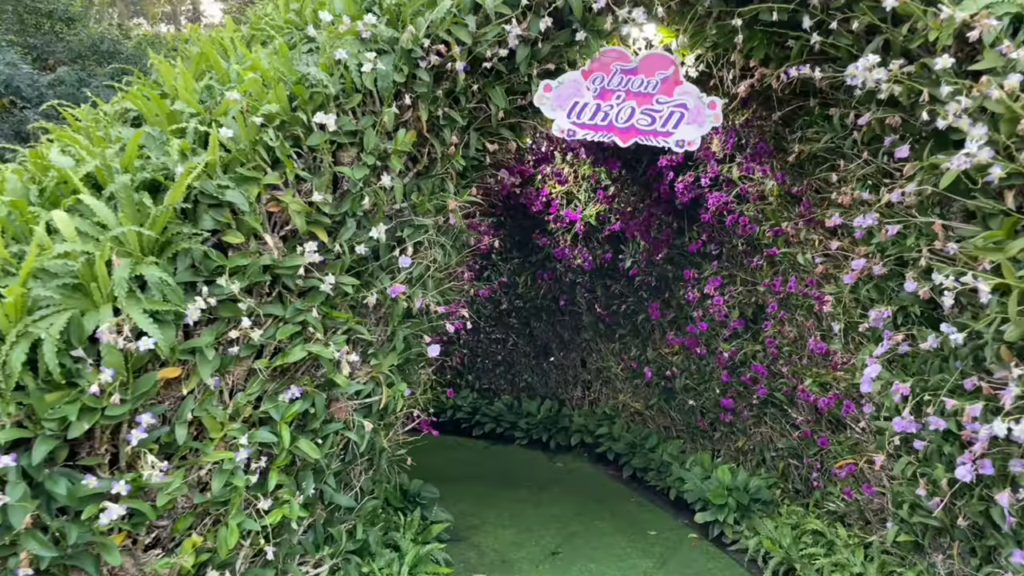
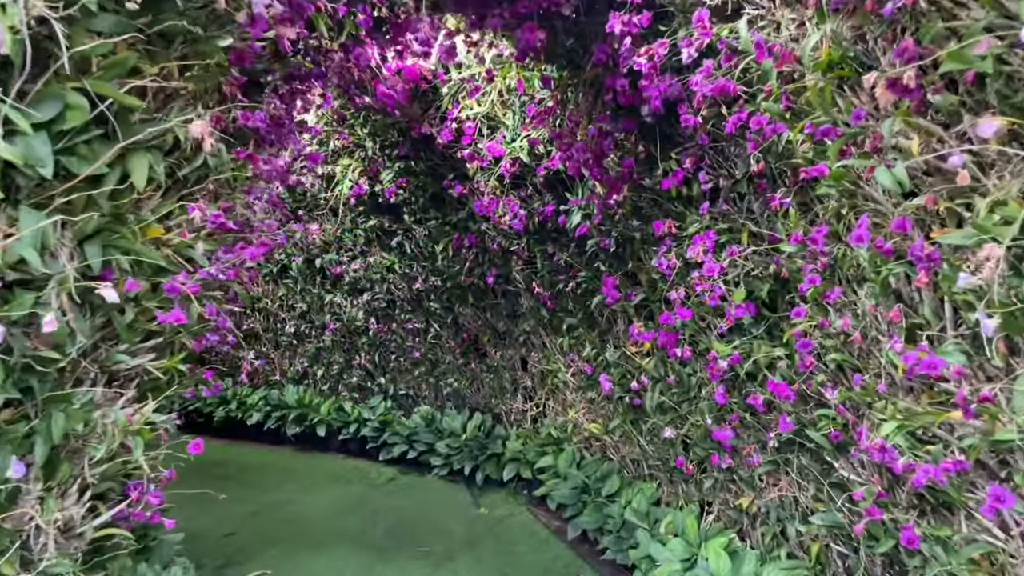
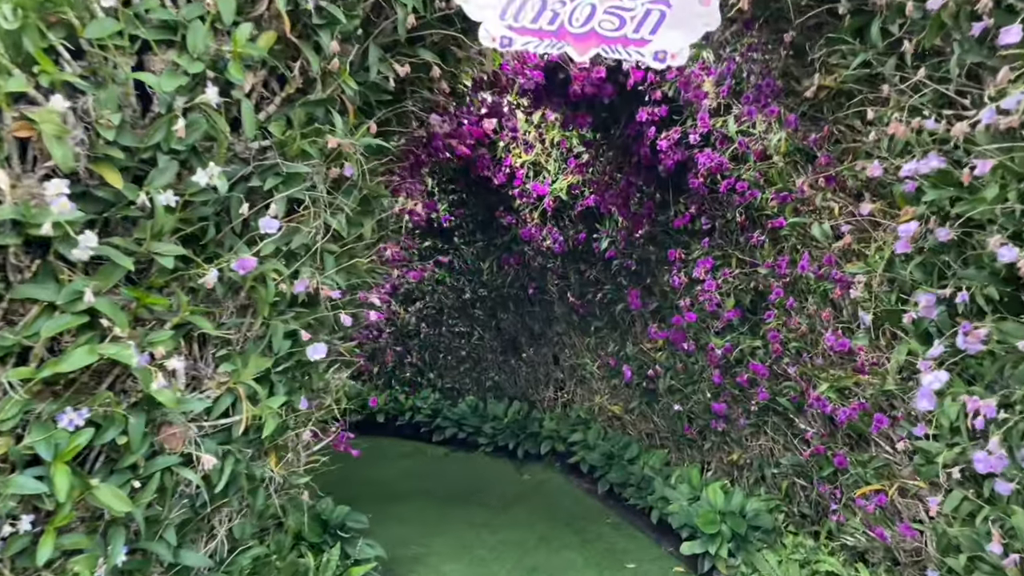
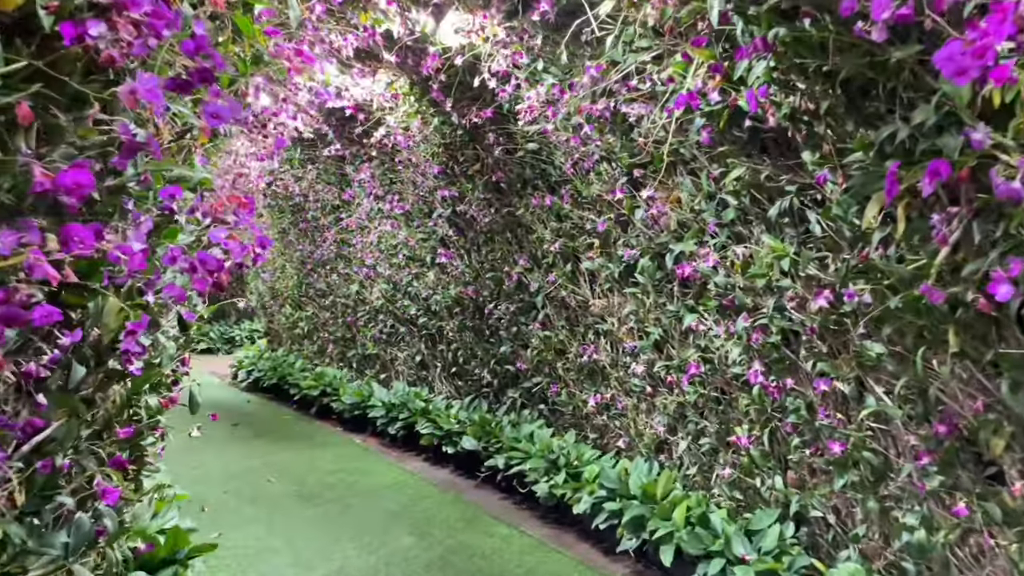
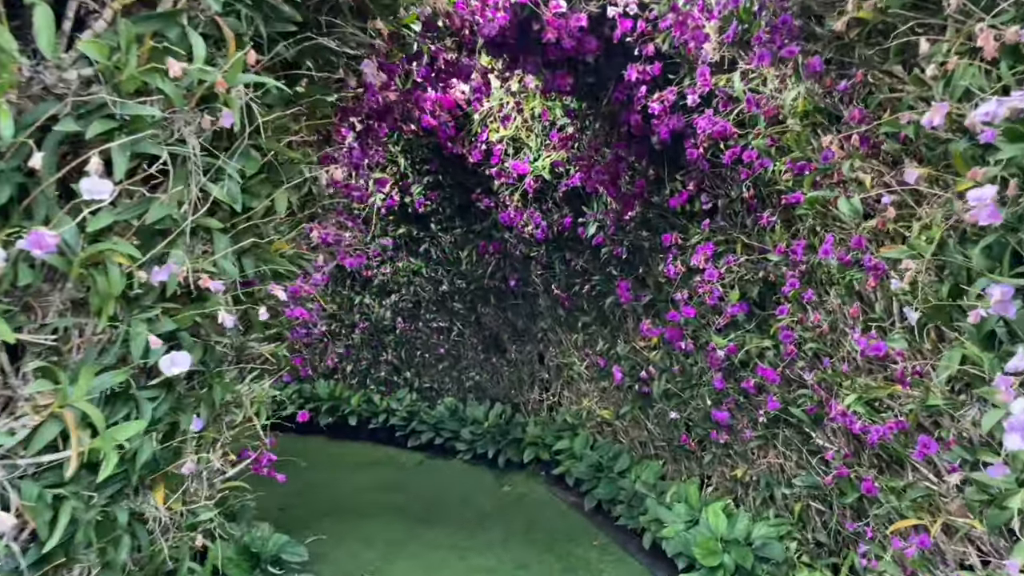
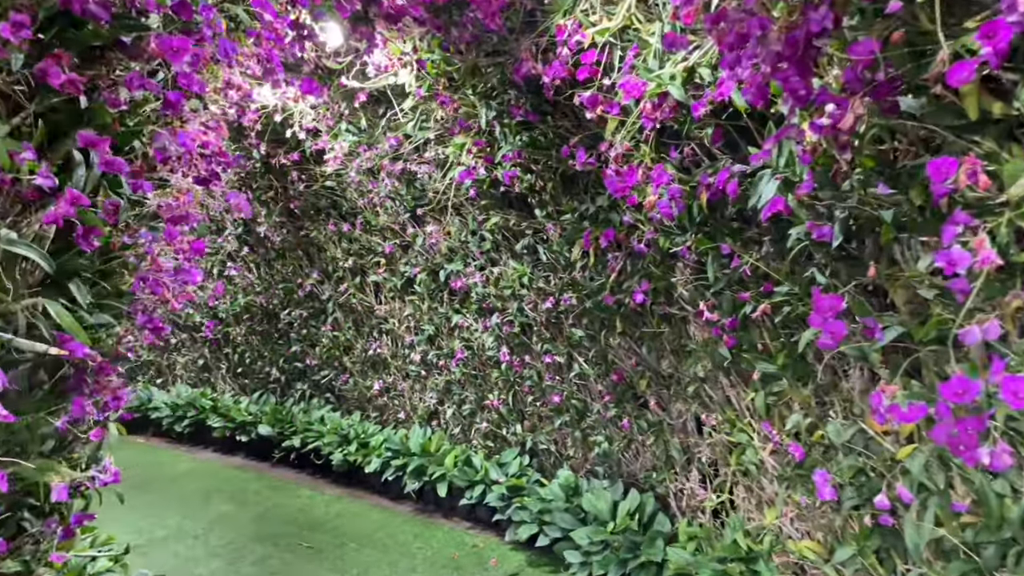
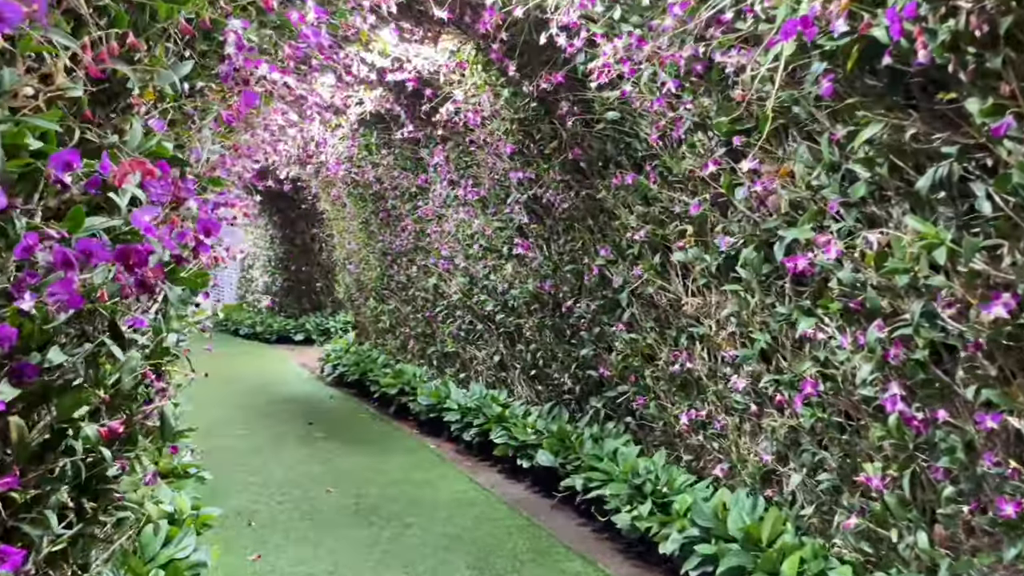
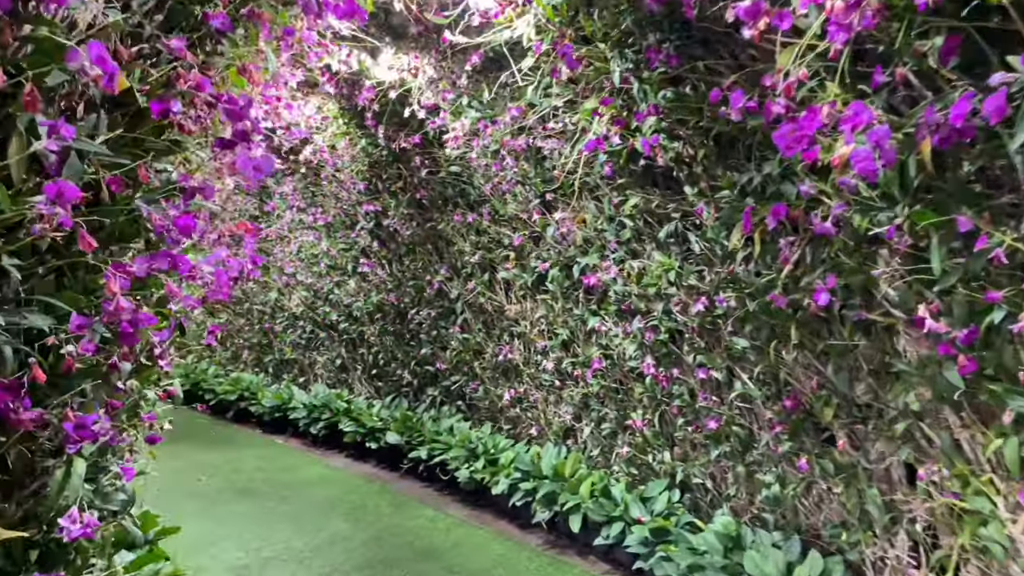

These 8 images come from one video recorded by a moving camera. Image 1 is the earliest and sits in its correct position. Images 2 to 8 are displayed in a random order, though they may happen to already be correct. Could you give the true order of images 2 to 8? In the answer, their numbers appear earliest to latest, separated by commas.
3, 5, 2, 6, 8, 4, 7
